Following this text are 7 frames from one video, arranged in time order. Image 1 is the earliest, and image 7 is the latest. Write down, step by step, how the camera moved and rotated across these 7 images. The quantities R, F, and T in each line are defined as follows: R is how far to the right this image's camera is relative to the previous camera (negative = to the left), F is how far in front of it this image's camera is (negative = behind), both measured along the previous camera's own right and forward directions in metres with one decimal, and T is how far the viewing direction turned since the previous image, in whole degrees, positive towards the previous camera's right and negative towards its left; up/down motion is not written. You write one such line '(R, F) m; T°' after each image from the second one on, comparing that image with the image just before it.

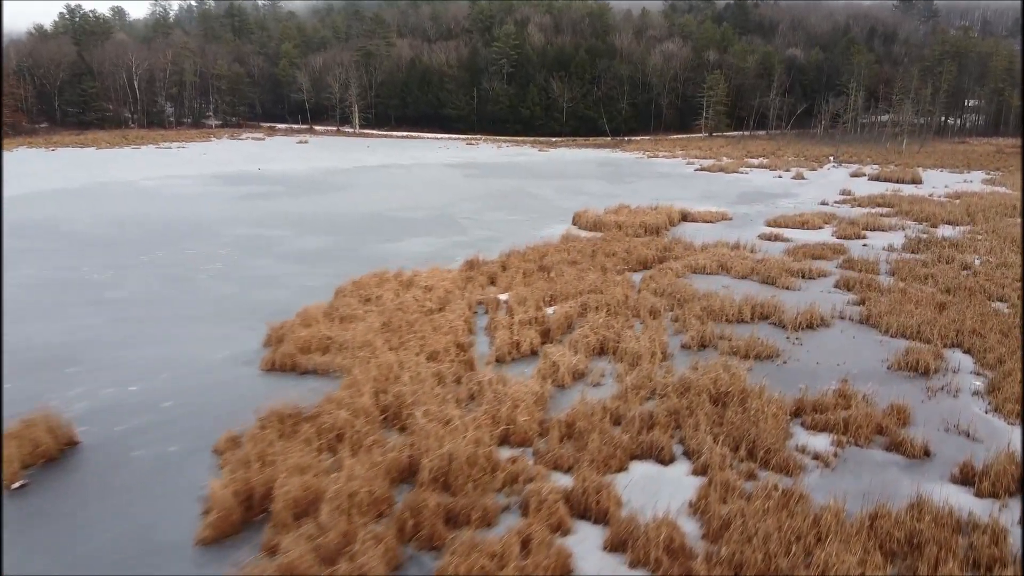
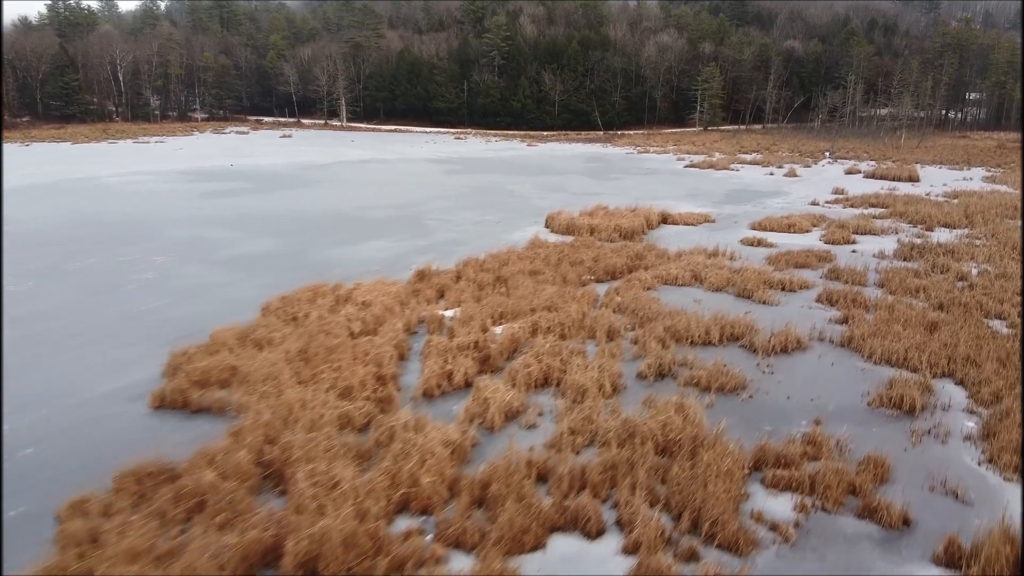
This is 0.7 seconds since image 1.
(+0.5, +0.7) m; 0°
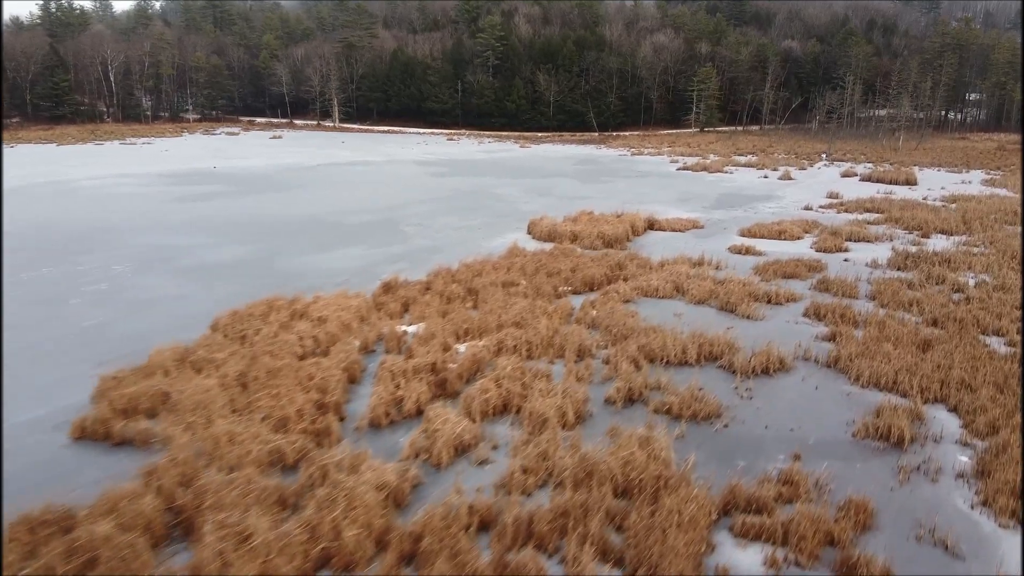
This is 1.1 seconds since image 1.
(+0.3, +0.4) m; 0°
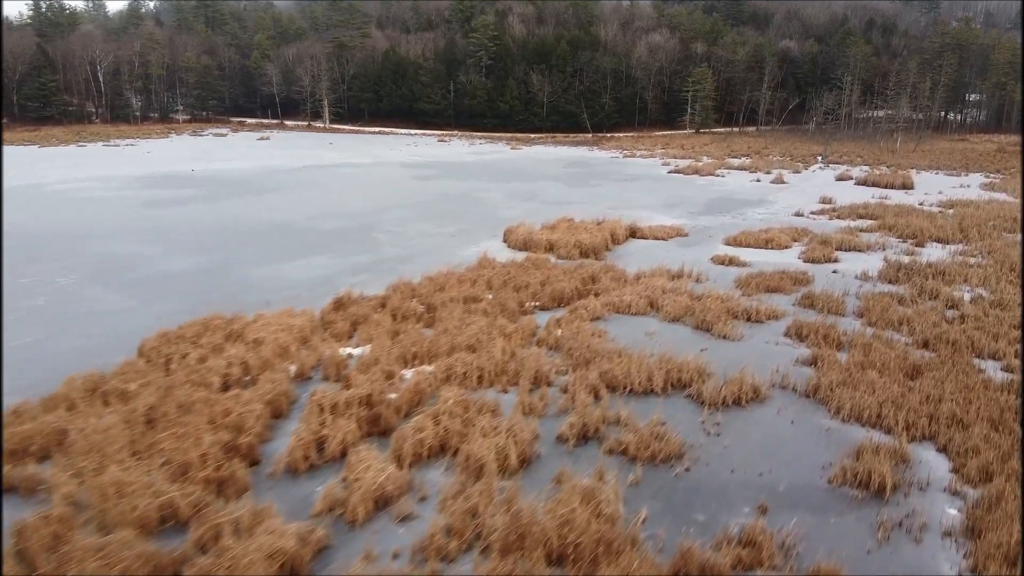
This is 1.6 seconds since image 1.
(+0.3, +0.5) m; 0°
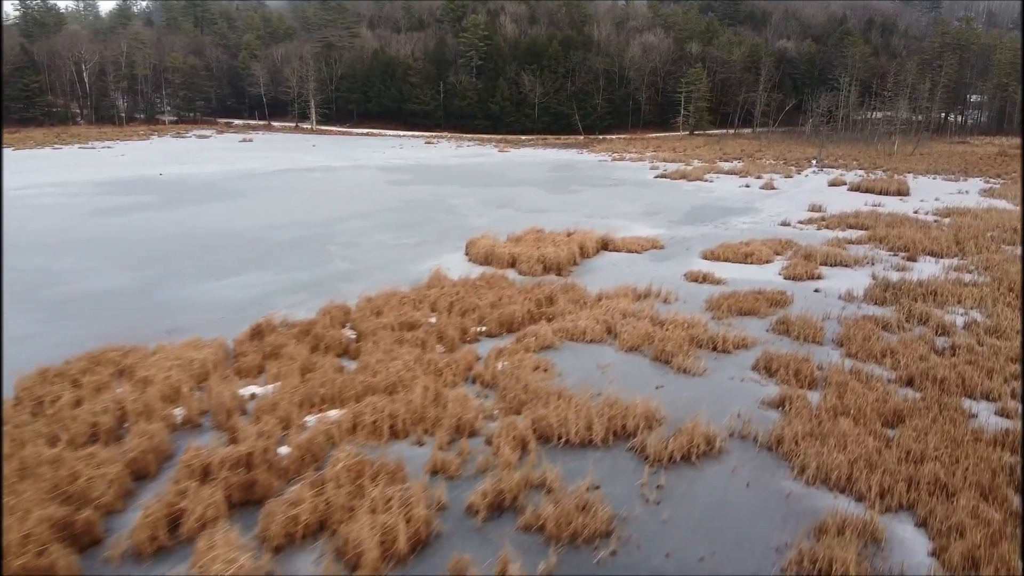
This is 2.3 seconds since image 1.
(+0.5, +0.7) m; 0°
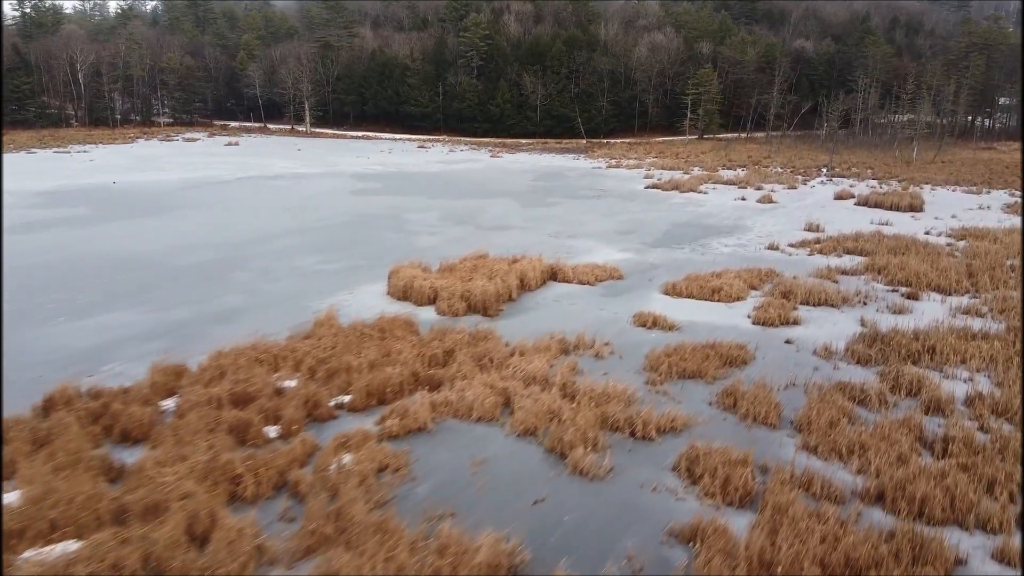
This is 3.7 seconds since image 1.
(+1.0, +1.5) m; -2°
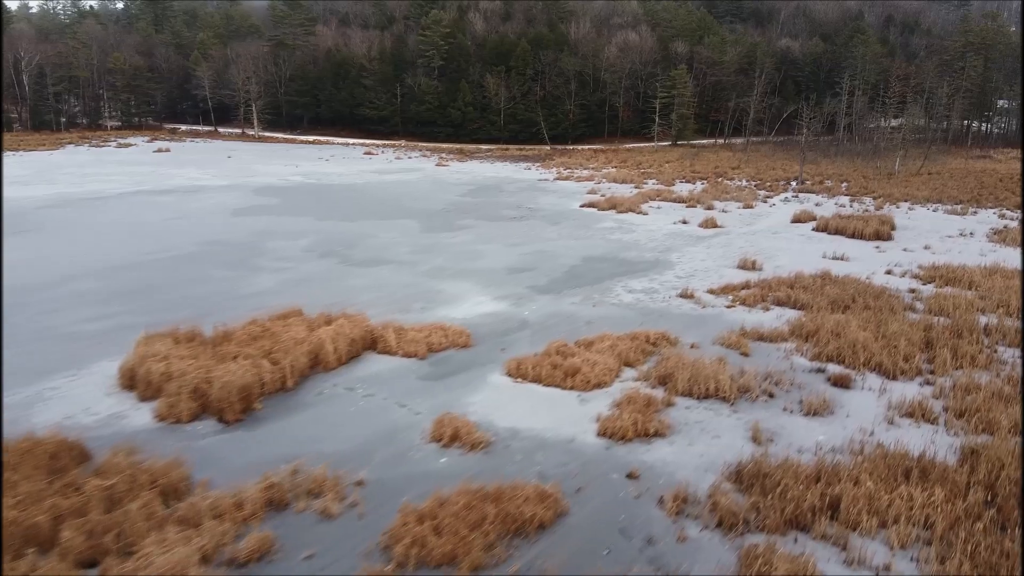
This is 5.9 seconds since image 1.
(+1.6, +2.2) m; 0°
